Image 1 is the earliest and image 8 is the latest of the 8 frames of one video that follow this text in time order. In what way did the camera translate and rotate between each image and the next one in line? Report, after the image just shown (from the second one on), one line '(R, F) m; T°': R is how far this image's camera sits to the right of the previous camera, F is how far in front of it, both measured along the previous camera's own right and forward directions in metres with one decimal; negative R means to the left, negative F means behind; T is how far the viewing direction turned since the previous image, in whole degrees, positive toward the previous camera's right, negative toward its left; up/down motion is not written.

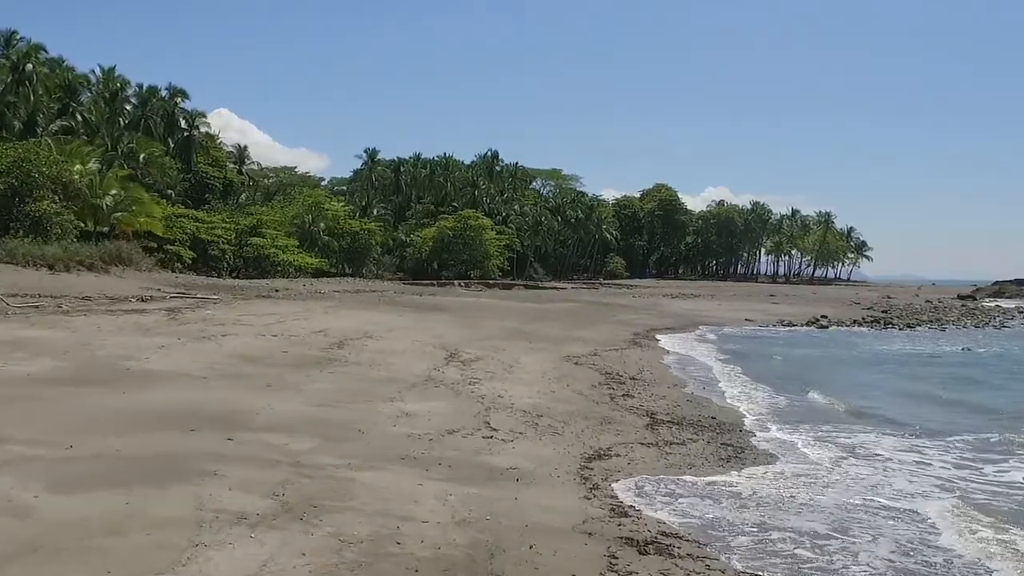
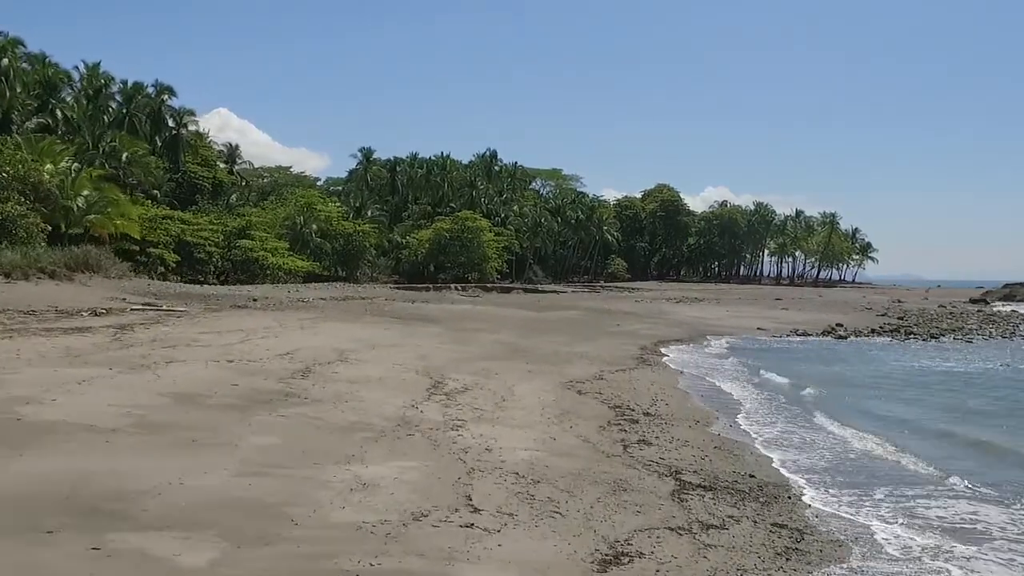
(+0.1, +1.8) m; 0°
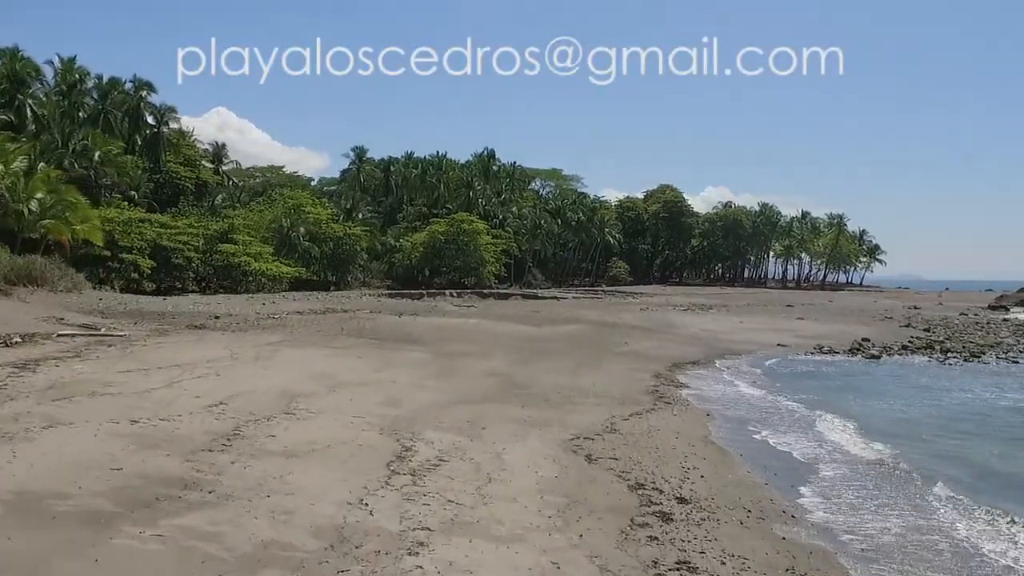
(+0.1, +2.6) m; 0°
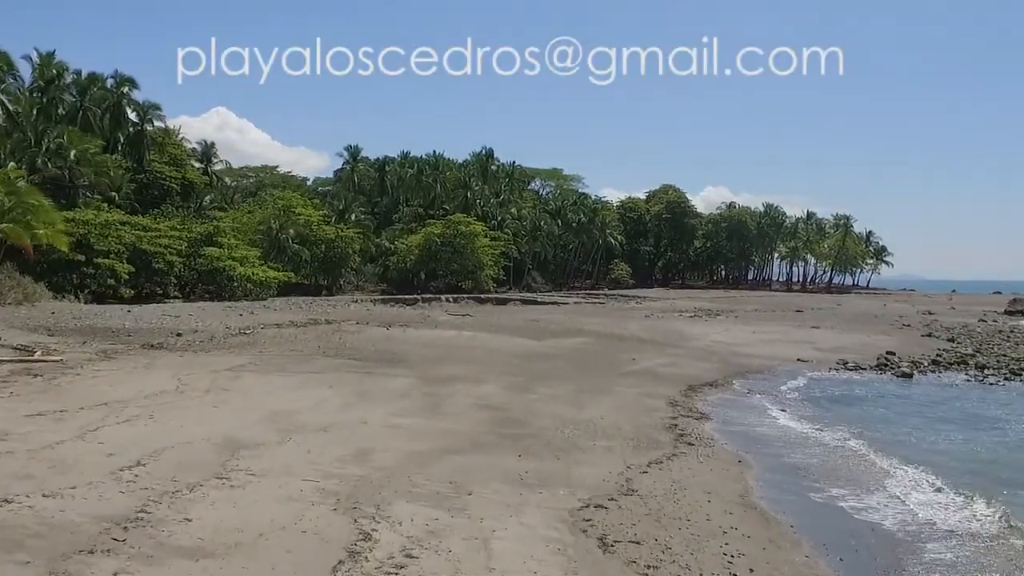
(+0.1, +2.1) m; 0°
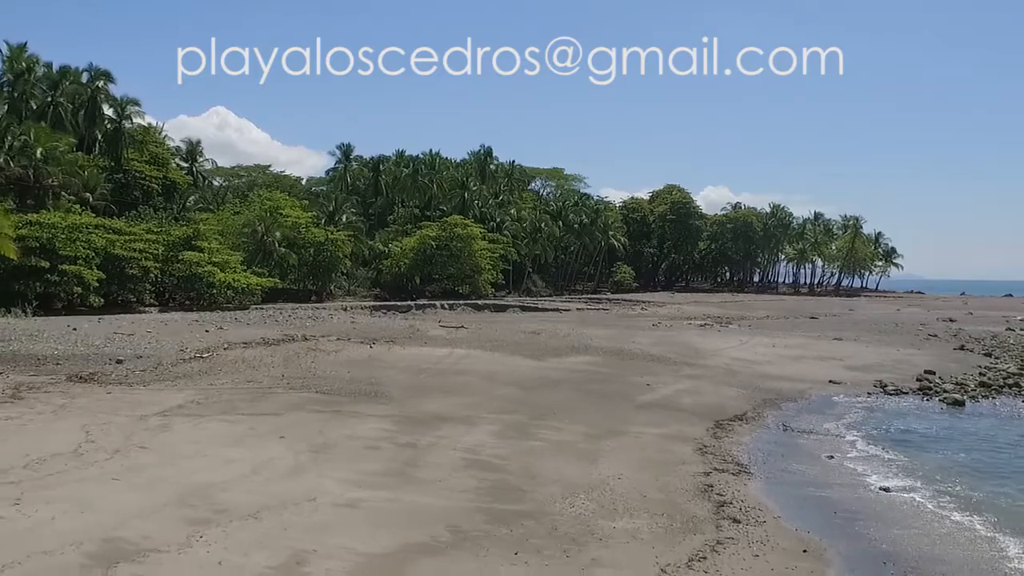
(+0.1, +2.6) m; 0°
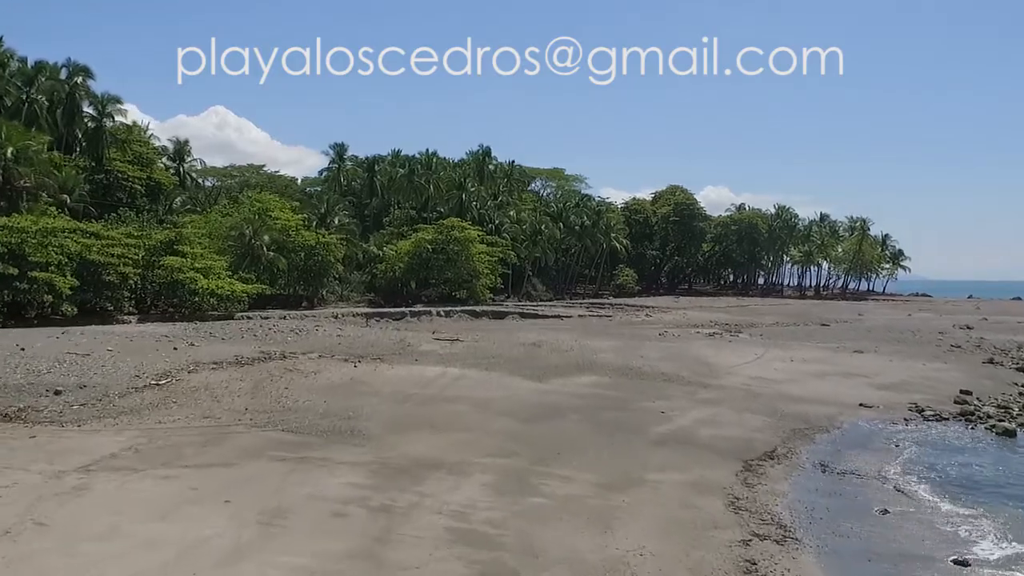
(0.0, +2.0) m; 0°
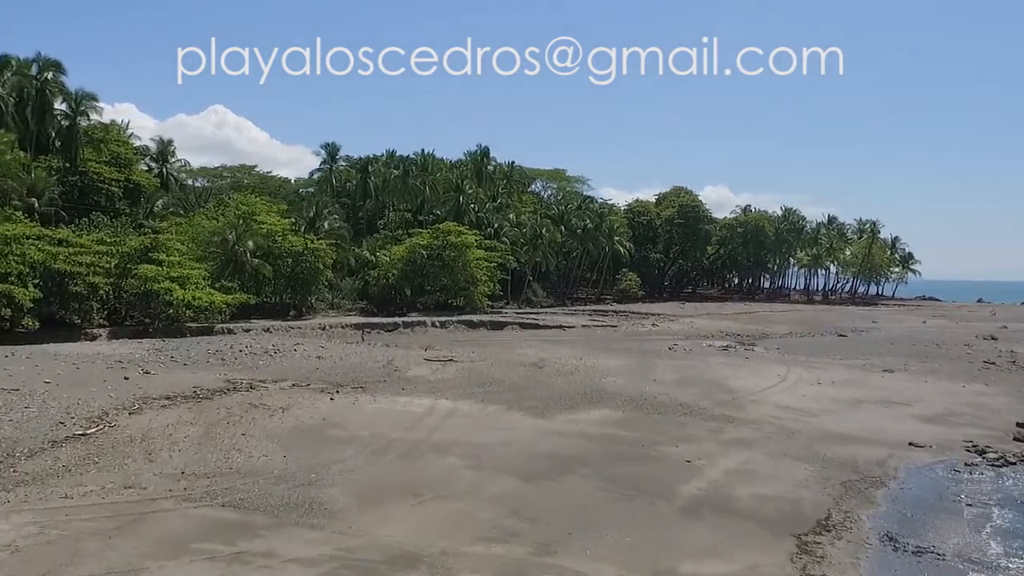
(0.0, +2.5) m; 0°
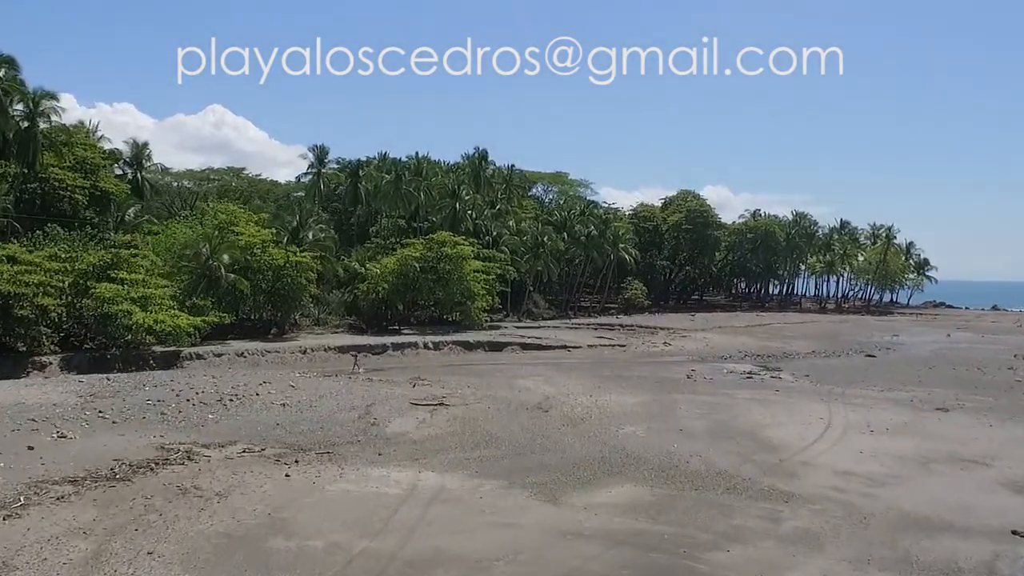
(0.0, +3.6) m; 0°
